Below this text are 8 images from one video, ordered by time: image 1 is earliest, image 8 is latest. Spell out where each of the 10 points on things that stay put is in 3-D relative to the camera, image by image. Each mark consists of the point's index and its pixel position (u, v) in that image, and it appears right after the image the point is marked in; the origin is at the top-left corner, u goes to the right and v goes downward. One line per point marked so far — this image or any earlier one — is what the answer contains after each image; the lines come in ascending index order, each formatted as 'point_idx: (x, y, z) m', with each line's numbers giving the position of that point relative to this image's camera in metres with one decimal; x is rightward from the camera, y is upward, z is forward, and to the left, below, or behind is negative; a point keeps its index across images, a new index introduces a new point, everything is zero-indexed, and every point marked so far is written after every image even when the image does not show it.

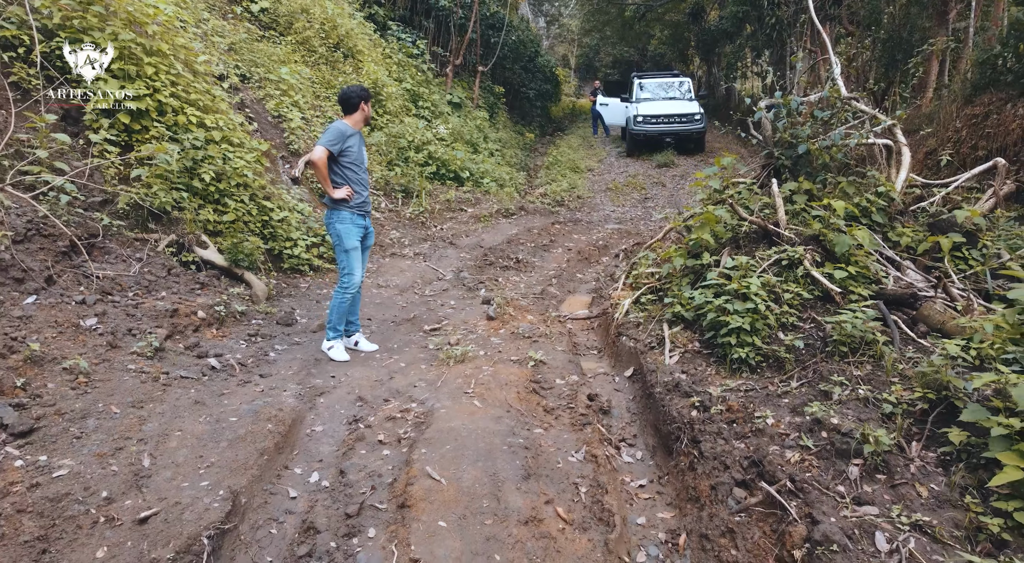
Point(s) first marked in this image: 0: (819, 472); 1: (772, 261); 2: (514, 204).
0: (+1.1, -0.7, +2.3) m
1: (+1.4, +0.1, +3.4) m
2: (0.0, +1.1, +9.6) m
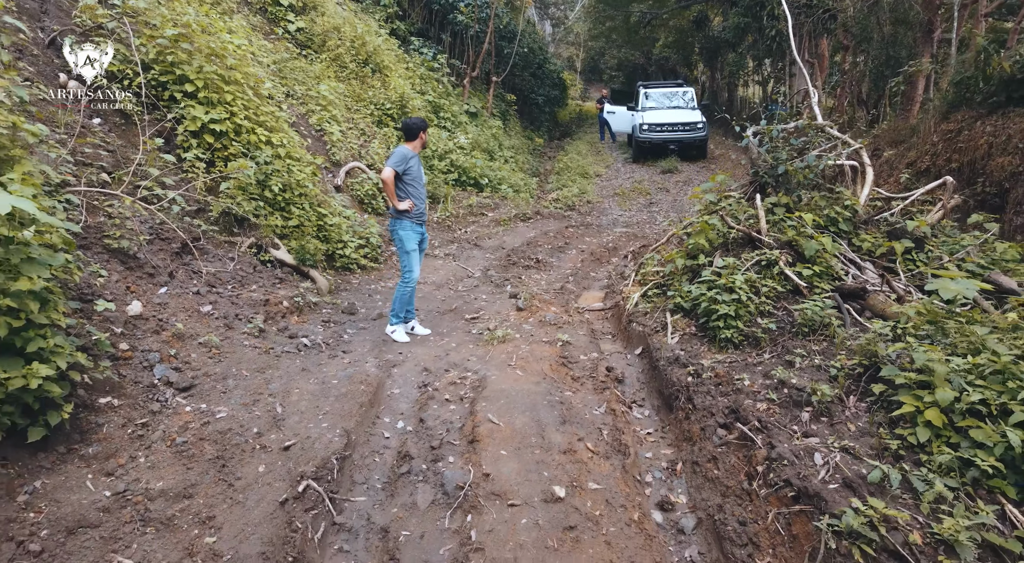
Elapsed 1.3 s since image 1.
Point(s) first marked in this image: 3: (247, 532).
0: (+1.3, -0.6, +3.2) m
1: (+1.6, +0.1, +4.3) m
2: (+0.3, +1.2, +10.4) m
3: (-1.1, -1.1, +2.8) m
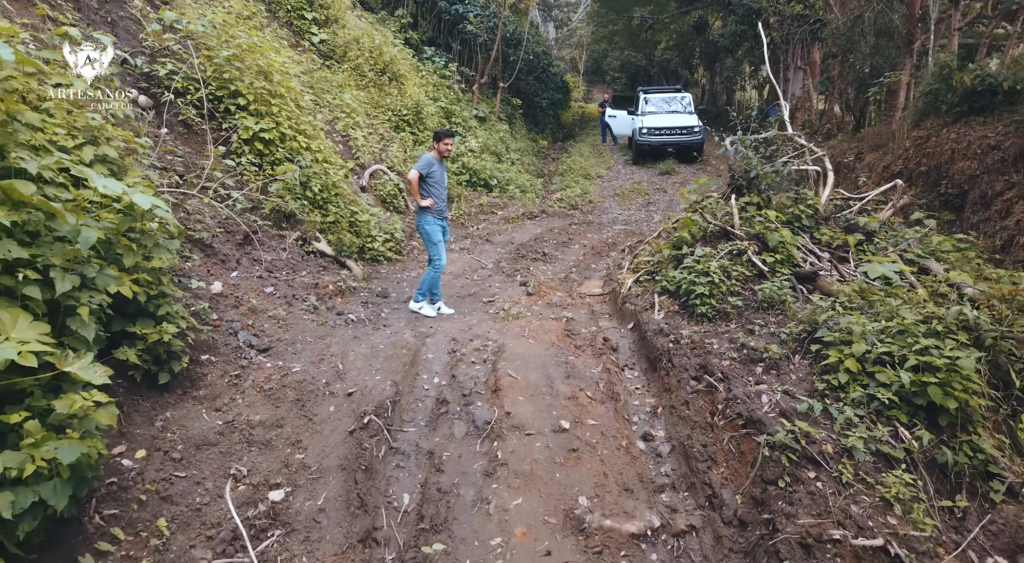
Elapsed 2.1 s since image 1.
0: (+1.4, -0.5, +4.0) m
1: (+1.7, +0.2, +5.1) m
2: (+0.4, +1.3, +11.3) m
3: (-1.0, -0.9, +3.6) m
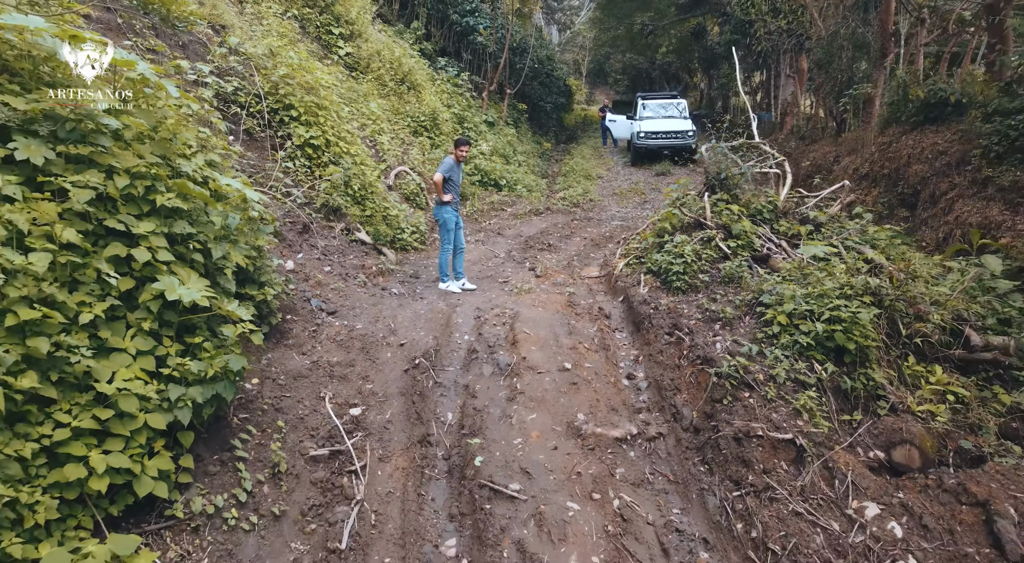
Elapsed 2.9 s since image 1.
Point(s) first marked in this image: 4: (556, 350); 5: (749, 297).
0: (+1.5, -0.3, +5.2) m
1: (+1.8, +0.4, +6.3) m
2: (+0.6, +1.5, +12.5) m
3: (-0.9, -0.8, +4.8) m
4: (+0.4, -0.6, +5.2) m
5: (+1.9, -0.1, +5.3) m
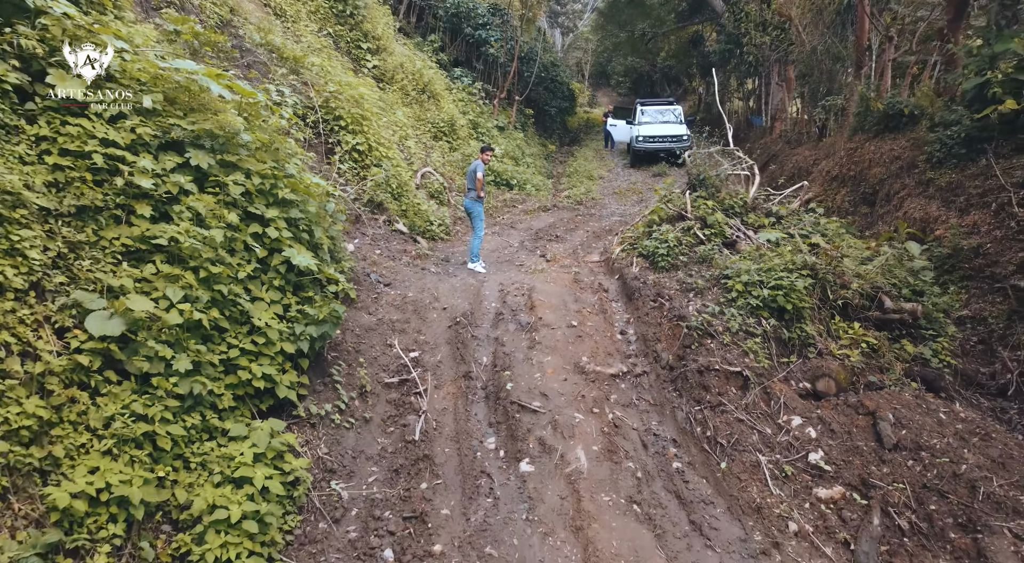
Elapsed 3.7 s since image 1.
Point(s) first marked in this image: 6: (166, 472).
0: (+1.7, -0.1, +6.6) m
1: (+2.0, +0.6, +7.7) m
2: (+0.8, +1.7, +13.9) m
3: (-0.7, -0.5, +6.3) m
4: (+0.5, -0.3, +6.7) m
5: (+2.1, +0.1, +6.7) m
6: (-2.1, -1.1, +3.8) m
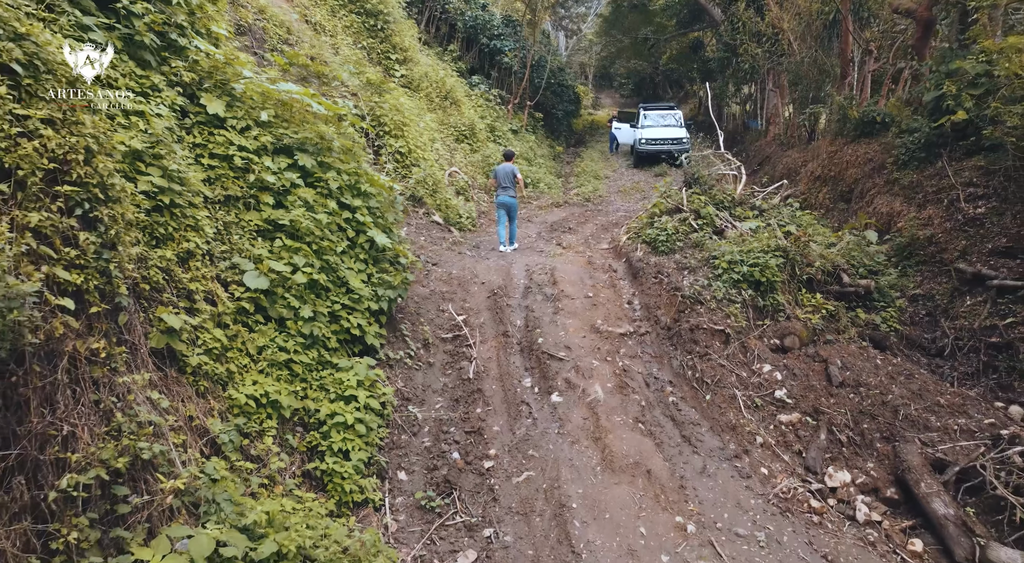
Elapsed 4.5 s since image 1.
0: (+2.1, +0.1, +8.1) m
1: (+2.4, +0.9, +9.2) m
2: (+1.2, +1.9, +15.4) m
3: (-0.4, -0.3, +7.7) m
4: (+0.9, -0.1, +8.1) m
5: (+2.5, +0.4, +8.2) m
6: (-1.7, -0.9, +5.3) m
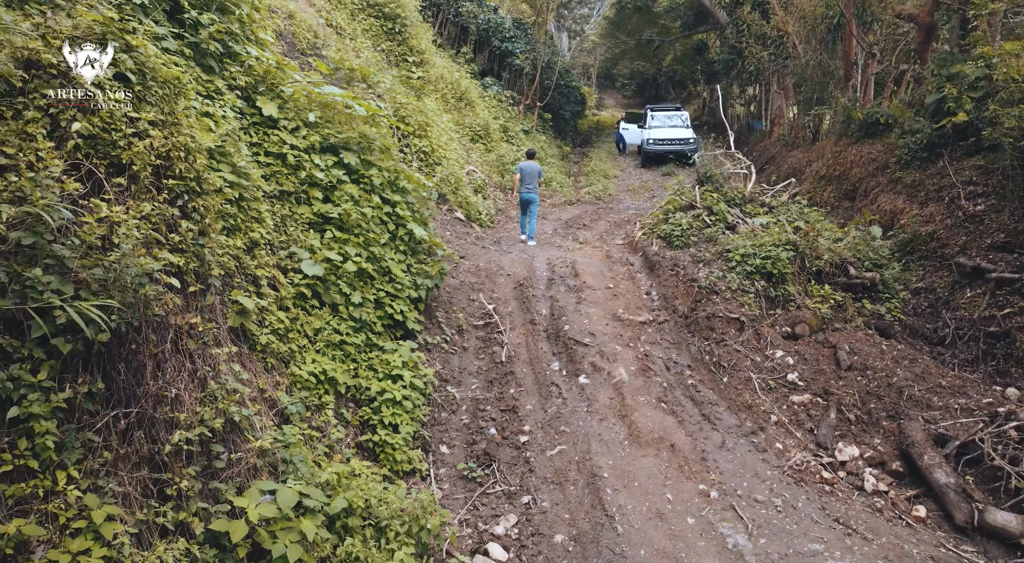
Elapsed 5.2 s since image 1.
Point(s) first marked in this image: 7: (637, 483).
0: (+2.4, +0.2, +8.5) m
1: (+2.7, +1.0, +9.7) m
2: (+1.5, +2.0, +15.8) m
3: (-0.1, -0.2, +8.2) m
4: (+1.2, 0.0, +8.6) m
5: (+2.8, +0.5, +8.6) m
6: (-1.4, -0.8, +5.7) m
7: (+1.1, -1.7, +5.6) m
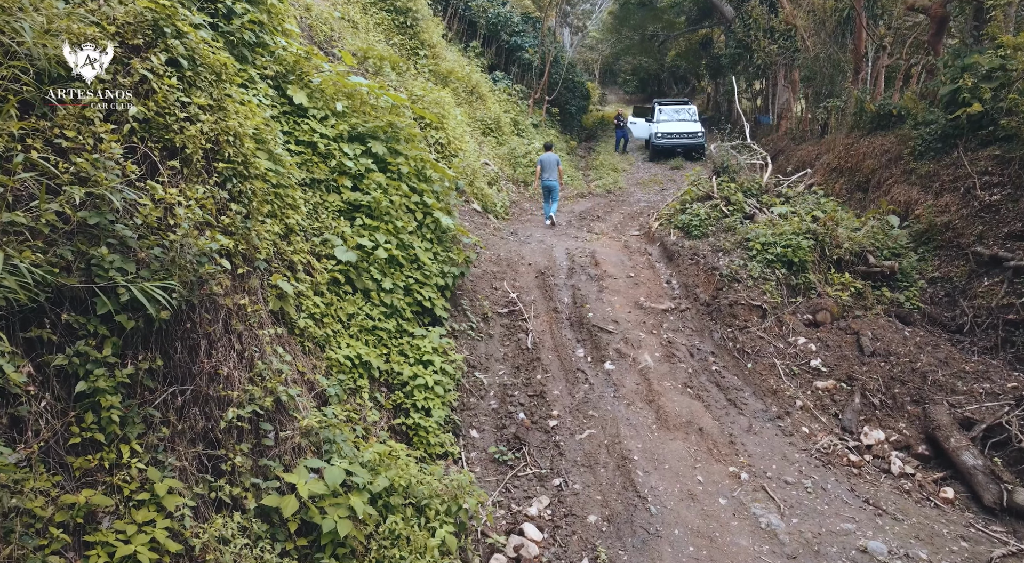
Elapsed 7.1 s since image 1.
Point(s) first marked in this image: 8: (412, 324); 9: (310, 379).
0: (+2.7, +0.4, +8.6) m
1: (+3.0, +1.1, +9.7) m
2: (+1.8, +2.2, +15.9) m
3: (+0.2, 0.0, +8.3) m
4: (+1.5, +0.2, +8.6) m
5: (+3.1, +0.6, +8.7) m
6: (-1.1, -0.6, +5.8) m
7: (+1.4, -1.6, +5.6) m
8: (-1.0, -0.4, +6.3) m
9: (-1.5, -0.8, +4.9) m
